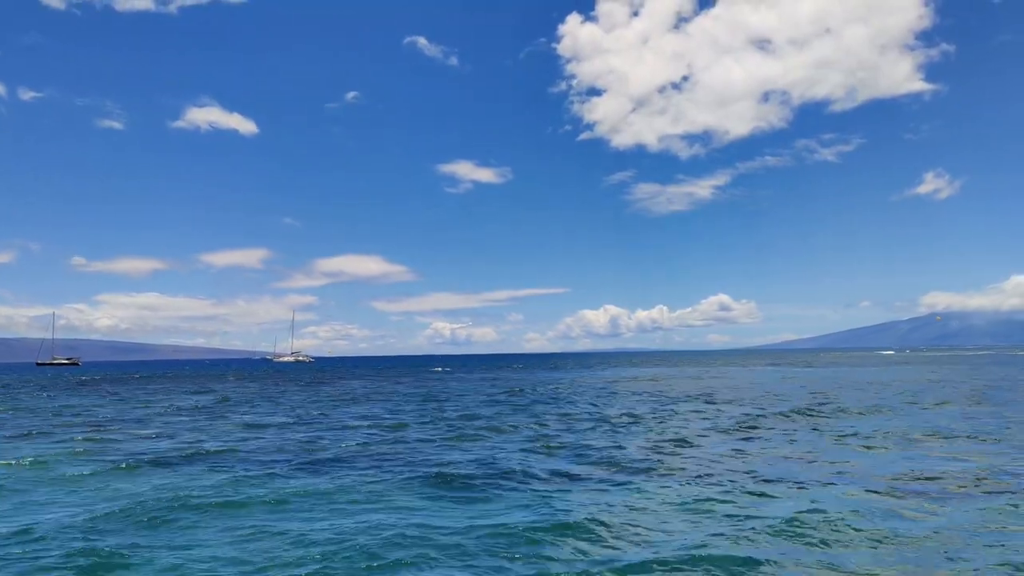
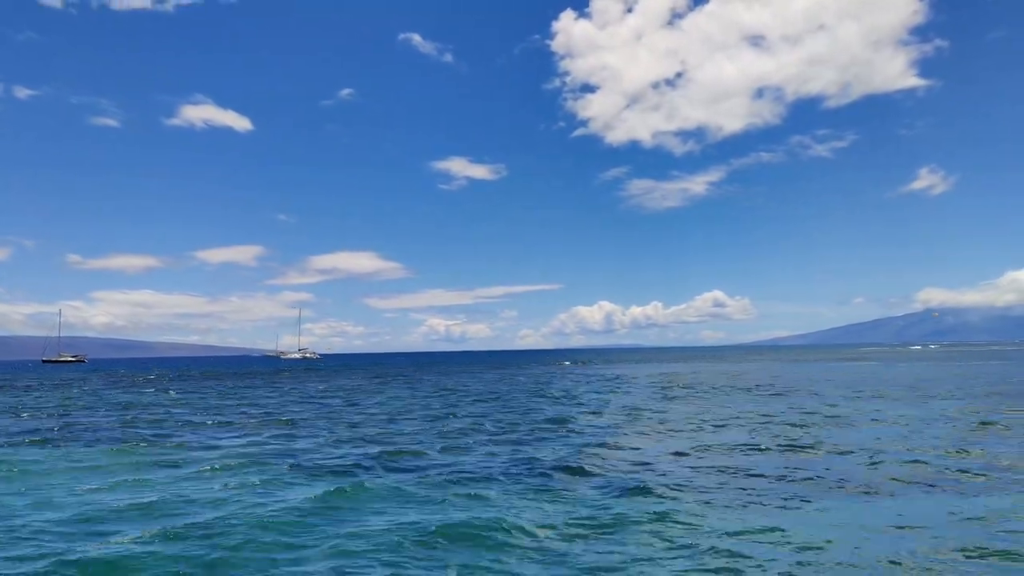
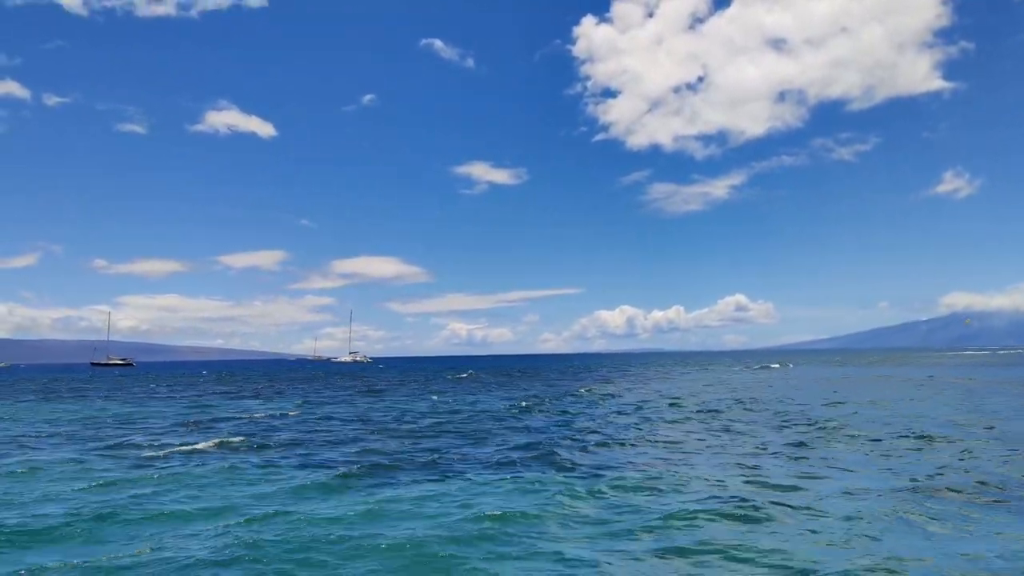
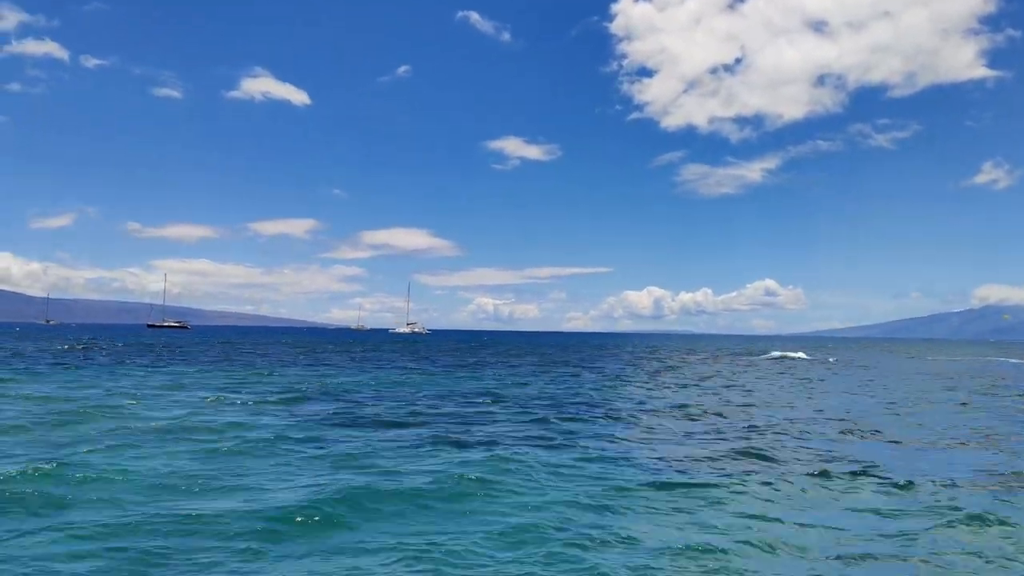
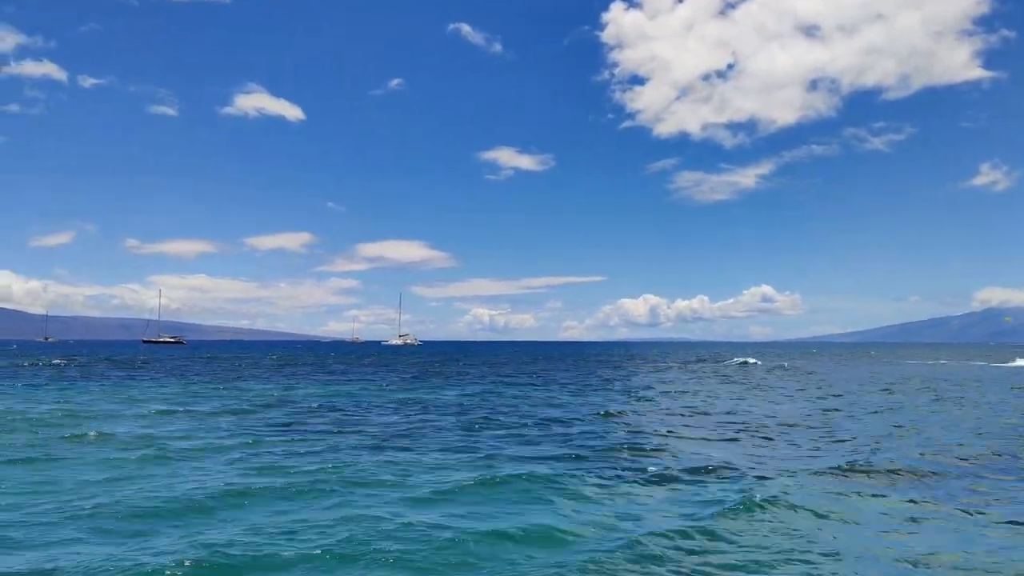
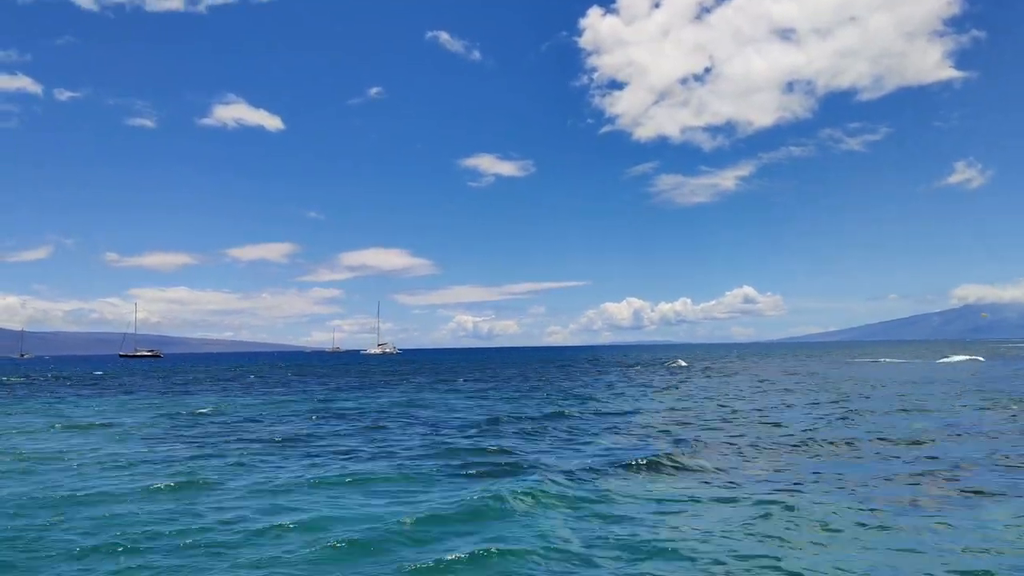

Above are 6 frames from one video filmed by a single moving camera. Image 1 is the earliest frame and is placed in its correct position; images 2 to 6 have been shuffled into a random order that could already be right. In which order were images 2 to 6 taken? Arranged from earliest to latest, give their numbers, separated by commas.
2, 3, 6, 5, 4
